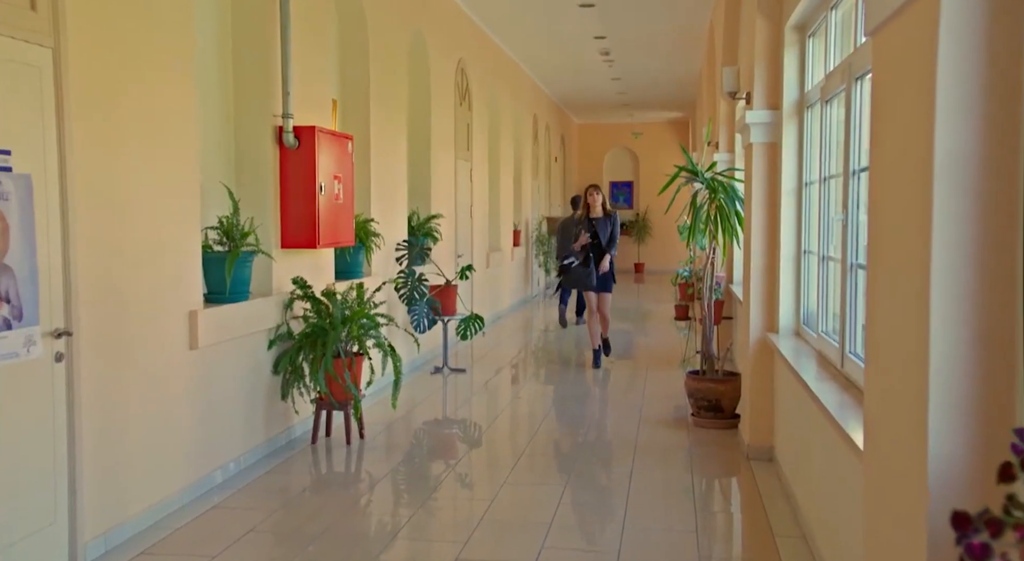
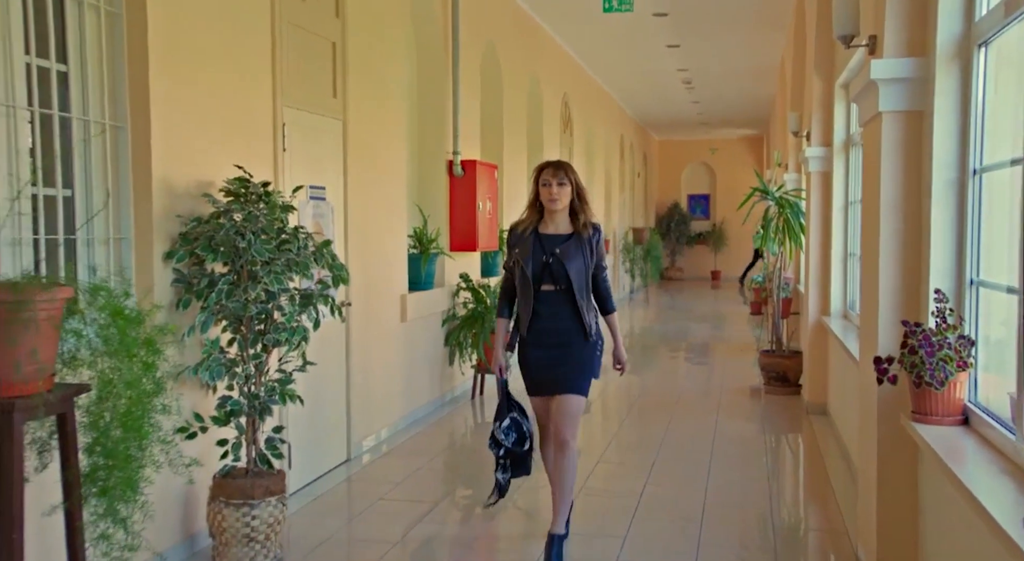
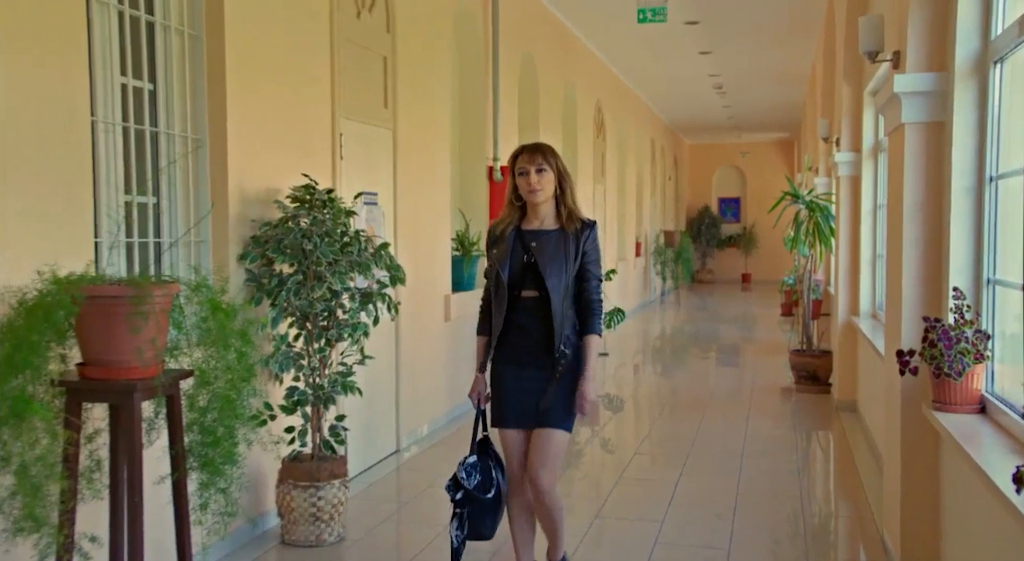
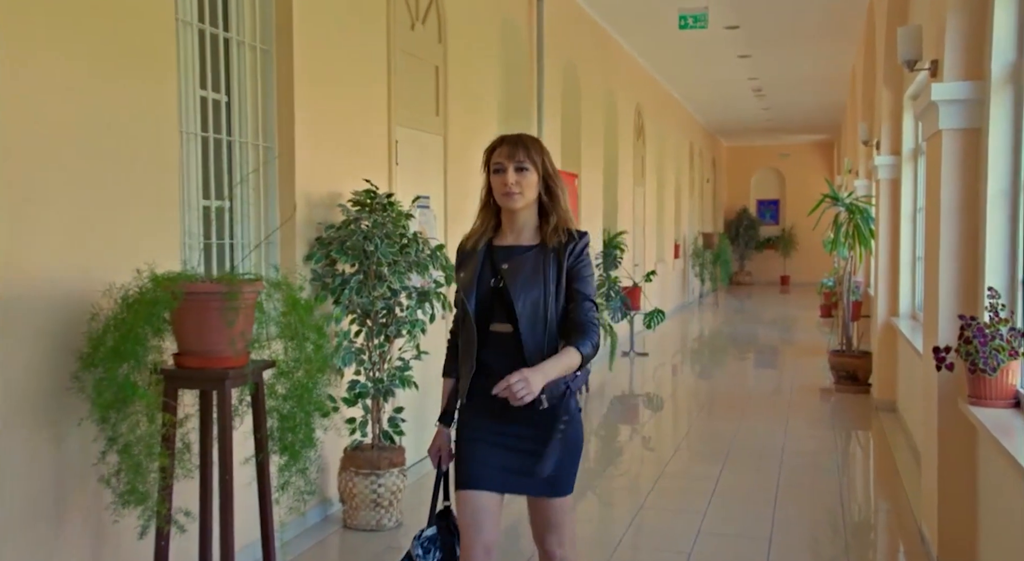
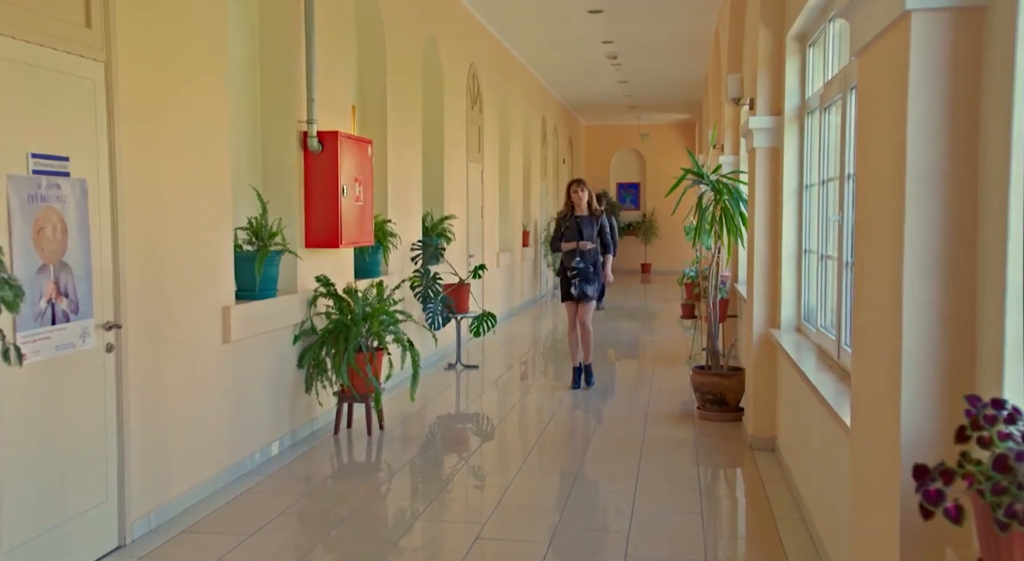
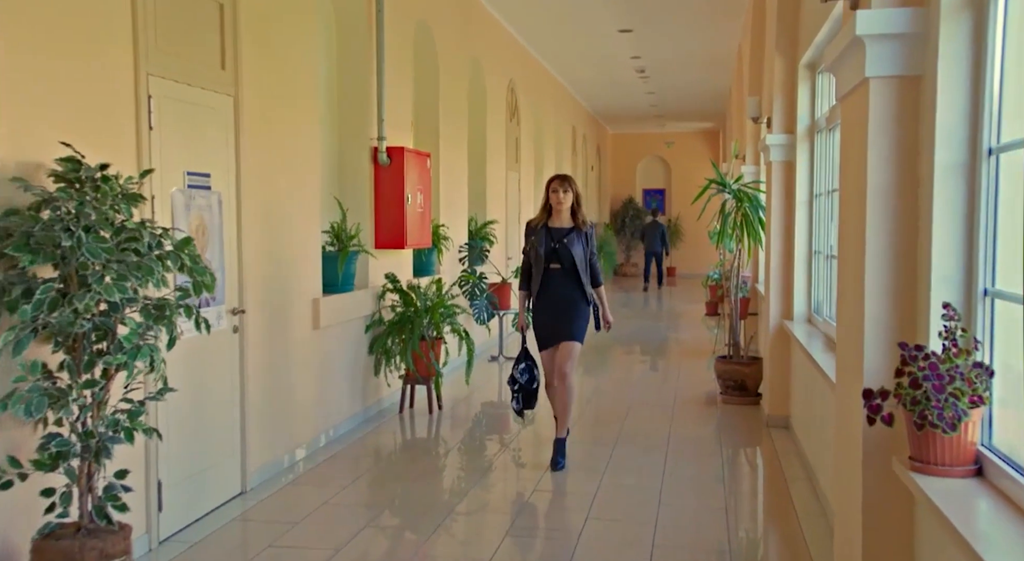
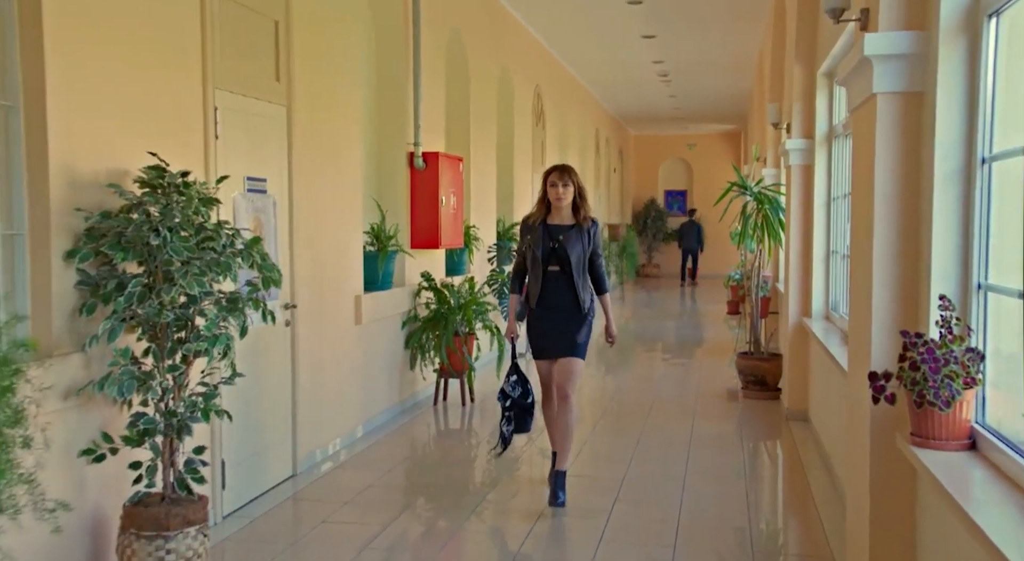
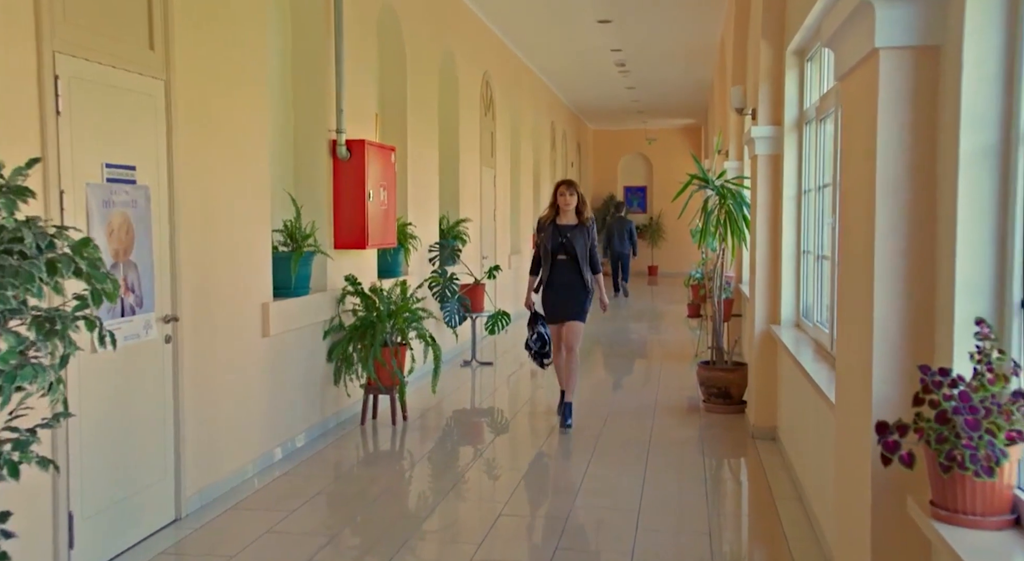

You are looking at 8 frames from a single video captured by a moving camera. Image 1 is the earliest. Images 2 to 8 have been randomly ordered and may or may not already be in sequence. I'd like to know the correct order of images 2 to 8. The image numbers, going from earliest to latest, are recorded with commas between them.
5, 8, 6, 7, 2, 3, 4
